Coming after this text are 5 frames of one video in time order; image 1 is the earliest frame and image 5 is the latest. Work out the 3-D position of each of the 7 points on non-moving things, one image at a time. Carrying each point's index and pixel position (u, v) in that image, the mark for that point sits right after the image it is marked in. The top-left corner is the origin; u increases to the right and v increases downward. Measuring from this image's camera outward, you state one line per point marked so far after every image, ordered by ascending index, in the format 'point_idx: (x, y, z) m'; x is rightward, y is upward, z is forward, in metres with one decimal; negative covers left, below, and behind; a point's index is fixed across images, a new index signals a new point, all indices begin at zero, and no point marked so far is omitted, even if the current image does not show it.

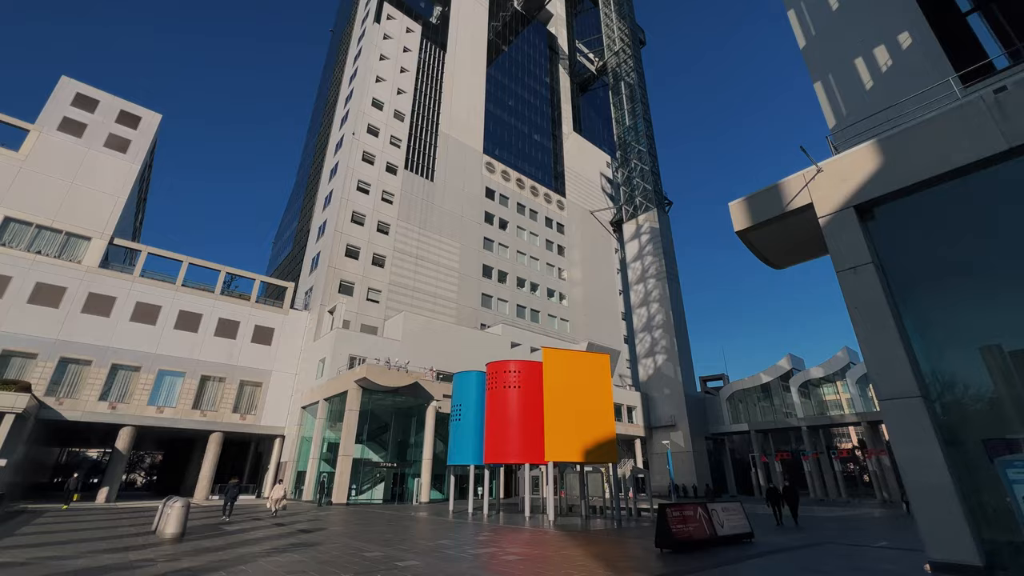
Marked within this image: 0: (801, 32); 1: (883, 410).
0: (+9.6, +8.5, +14.7) m
1: (+5.8, -1.9, +6.9) m
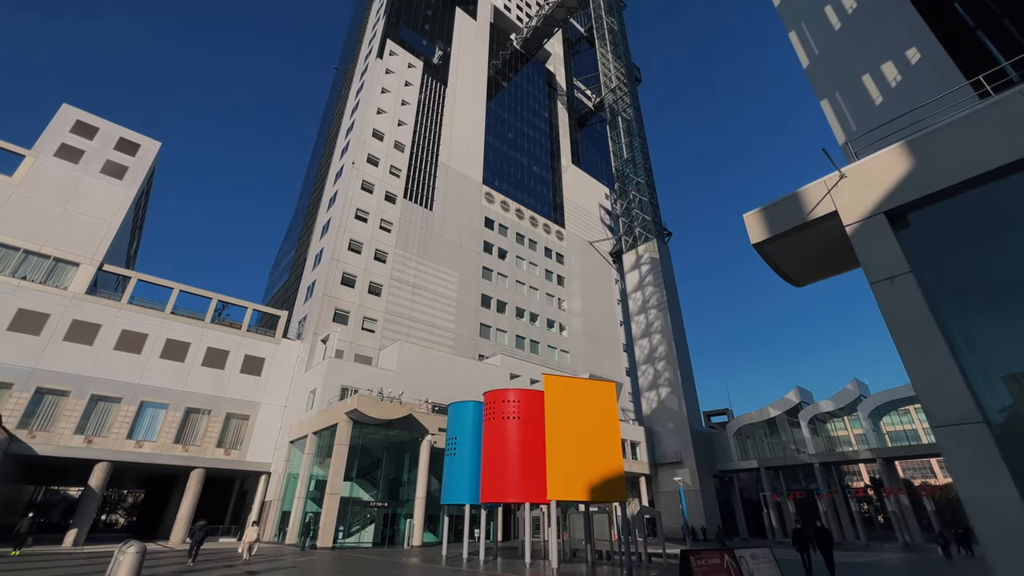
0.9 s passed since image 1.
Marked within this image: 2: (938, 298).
0: (+9.6, +7.8, +14.6) m
1: (+5.7, -2.0, +6.0) m
2: (+6.4, -0.1, +6.7) m
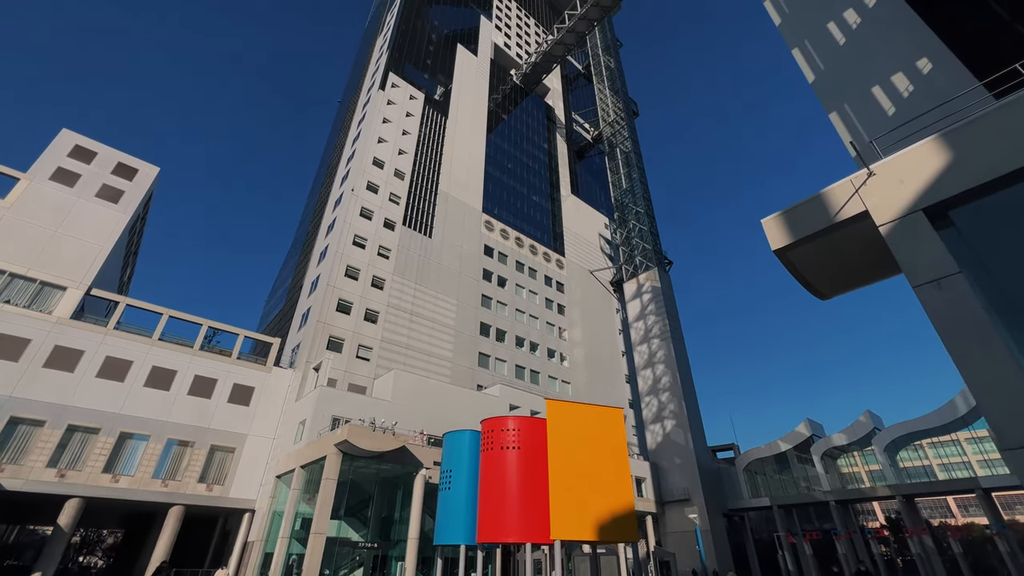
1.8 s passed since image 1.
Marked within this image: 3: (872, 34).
0: (+9.6, +7.1, +14.4) m
1: (+5.7, -2.0, +5.1) m
2: (+6.4, -0.2, +5.9) m
3: (+10.1, +7.1, +12.6) m
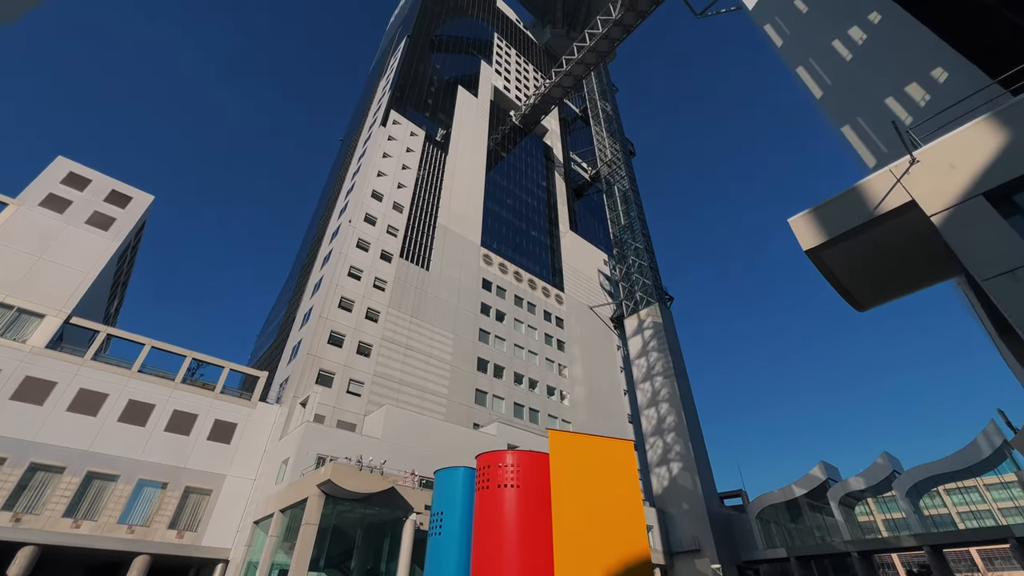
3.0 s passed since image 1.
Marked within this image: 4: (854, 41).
0: (+9.6, +6.4, +14.1) m
1: (+5.7, -1.8, +4.0) m
2: (+6.4, -0.1, +5.0) m
3: (+10.1, +6.6, +12.3) m
4: (+10.1, +7.3, +13.2) m
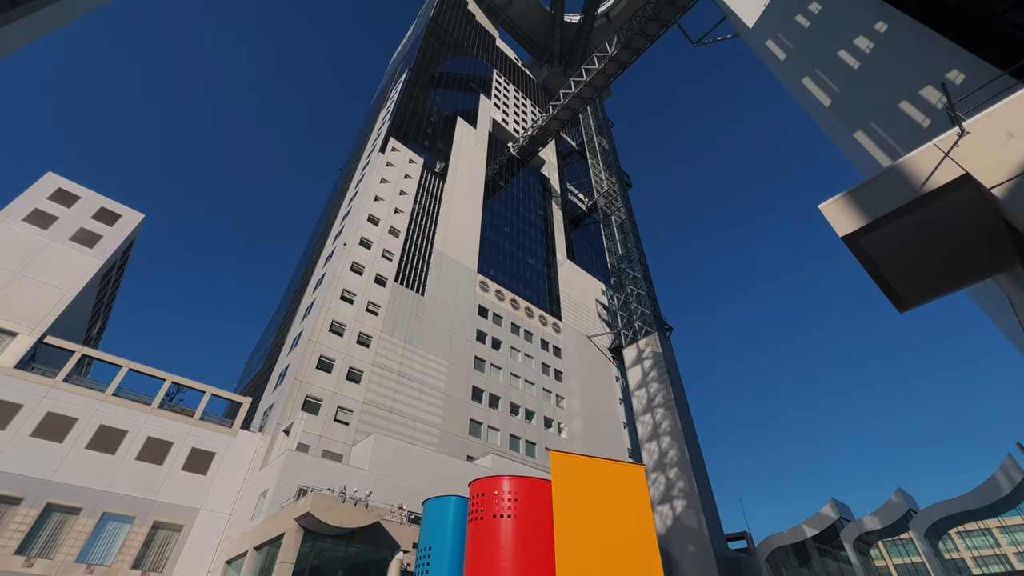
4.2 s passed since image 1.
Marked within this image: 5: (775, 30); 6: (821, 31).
0: (+9.6, +6.0, +13.8) m
1: (+5.8, -1.5, +3.1) m
2: (+6.4, +0.2, +4.2) m
3: (+10.1, +6.2, +12.1) m
4: (+10.1, +6.9, +13.0) m
5: (+9.8, +9.6, +16.6) m
6: (+10.0, +8.3, +14.4) m
